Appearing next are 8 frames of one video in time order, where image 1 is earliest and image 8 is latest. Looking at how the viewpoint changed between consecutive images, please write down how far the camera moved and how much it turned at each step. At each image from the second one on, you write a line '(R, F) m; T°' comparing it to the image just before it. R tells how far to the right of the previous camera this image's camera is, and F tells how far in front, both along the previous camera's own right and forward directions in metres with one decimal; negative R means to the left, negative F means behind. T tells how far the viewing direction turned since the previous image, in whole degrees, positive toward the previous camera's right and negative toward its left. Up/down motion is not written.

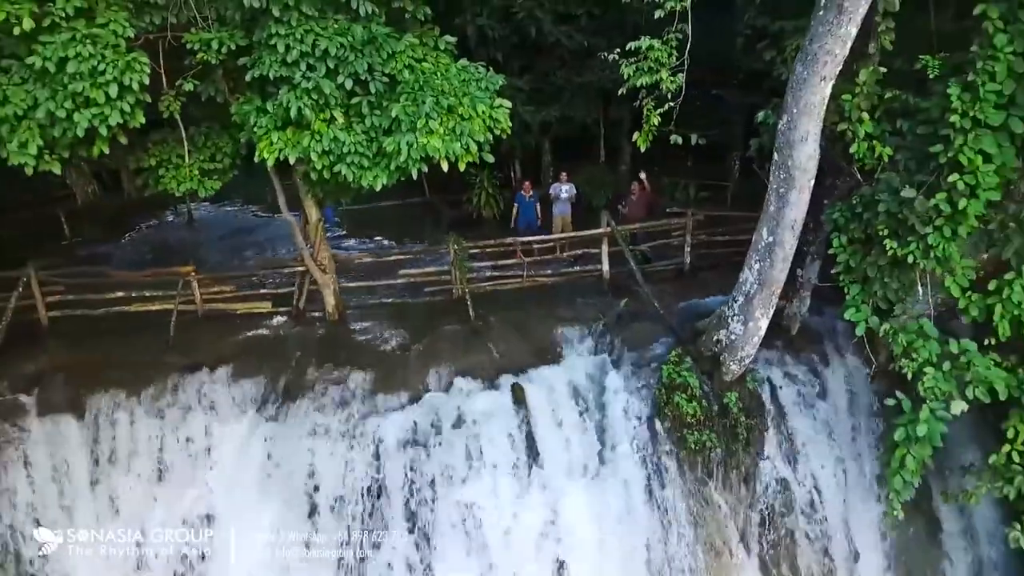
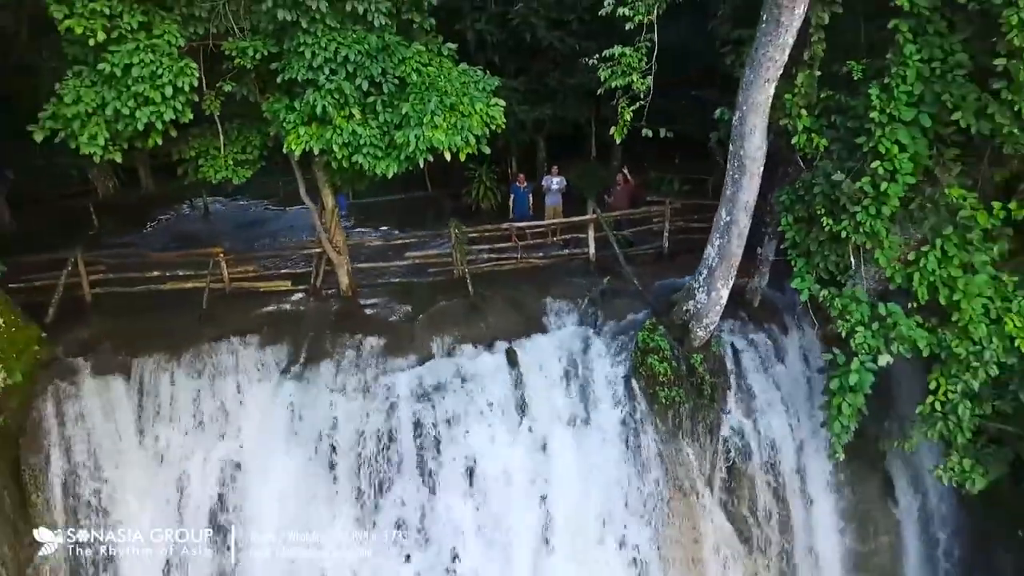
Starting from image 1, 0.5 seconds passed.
(+0.1, -0.7) m; 0°
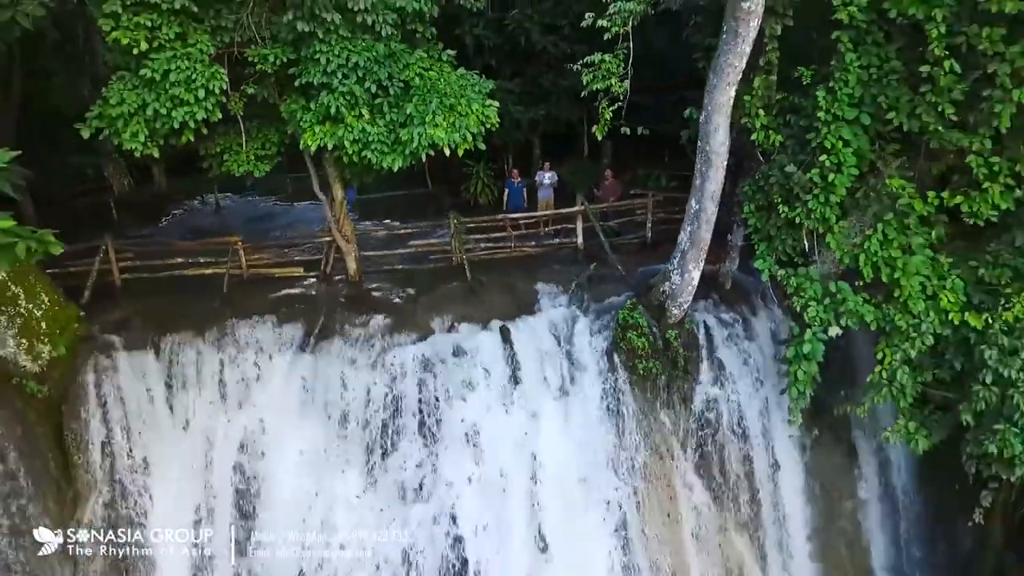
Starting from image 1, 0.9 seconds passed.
(+0.1, -0.6) m; 0°
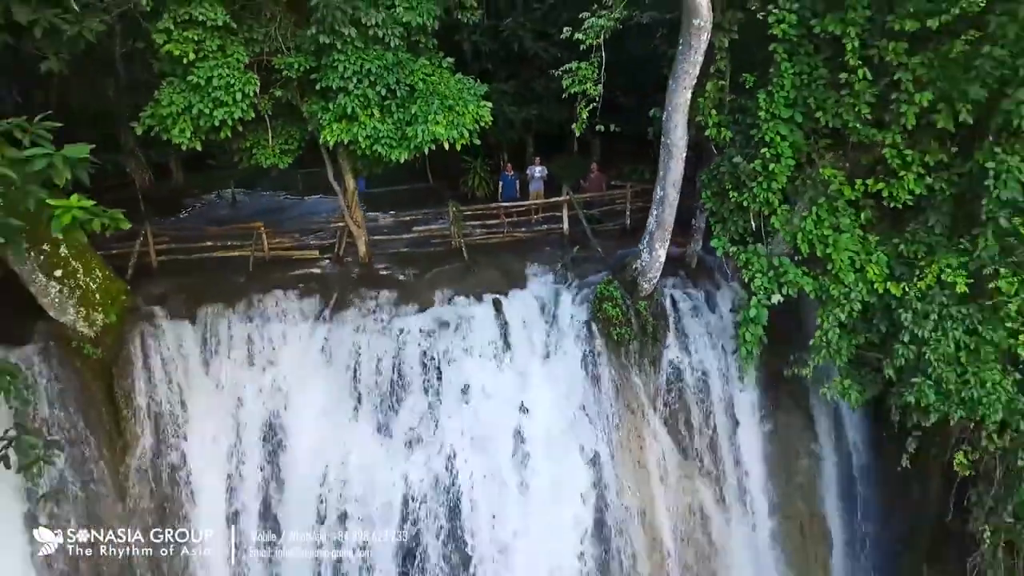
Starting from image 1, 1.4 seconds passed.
(+0.1, -0.9) m; 0°
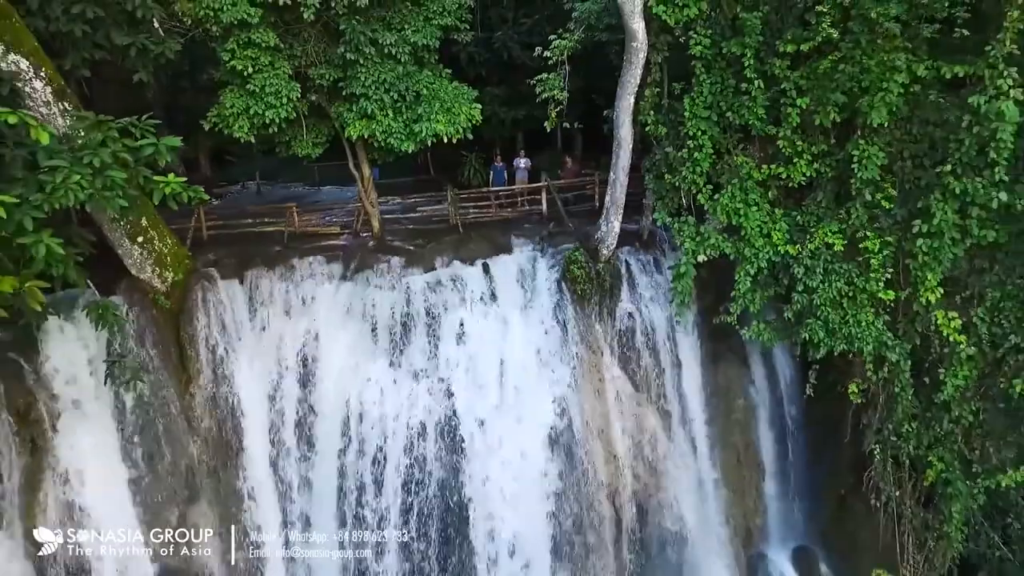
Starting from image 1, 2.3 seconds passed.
(+0.2, -1.7) m; 0°
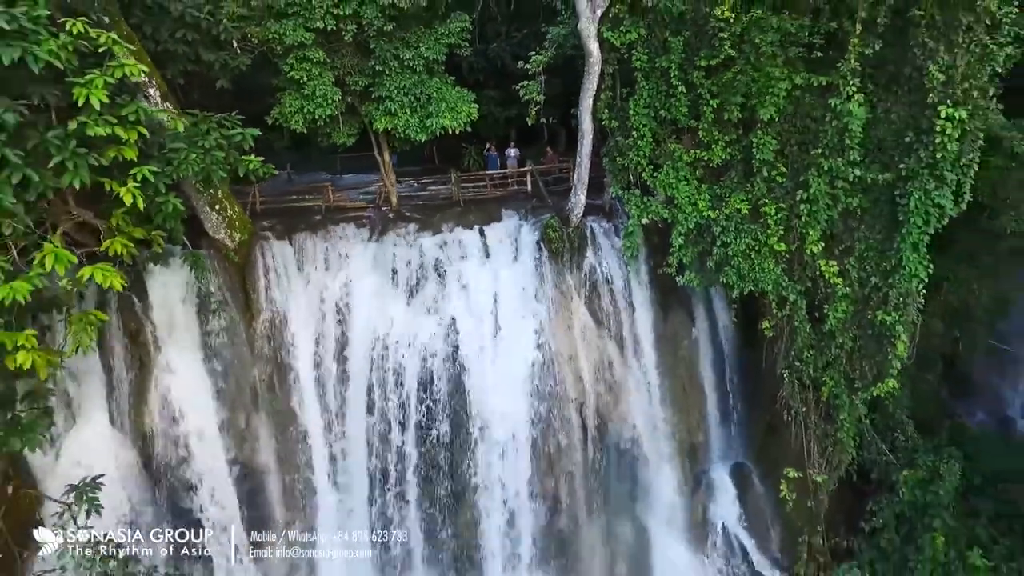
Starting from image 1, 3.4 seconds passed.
(+0.2, -2.4) m; 0°
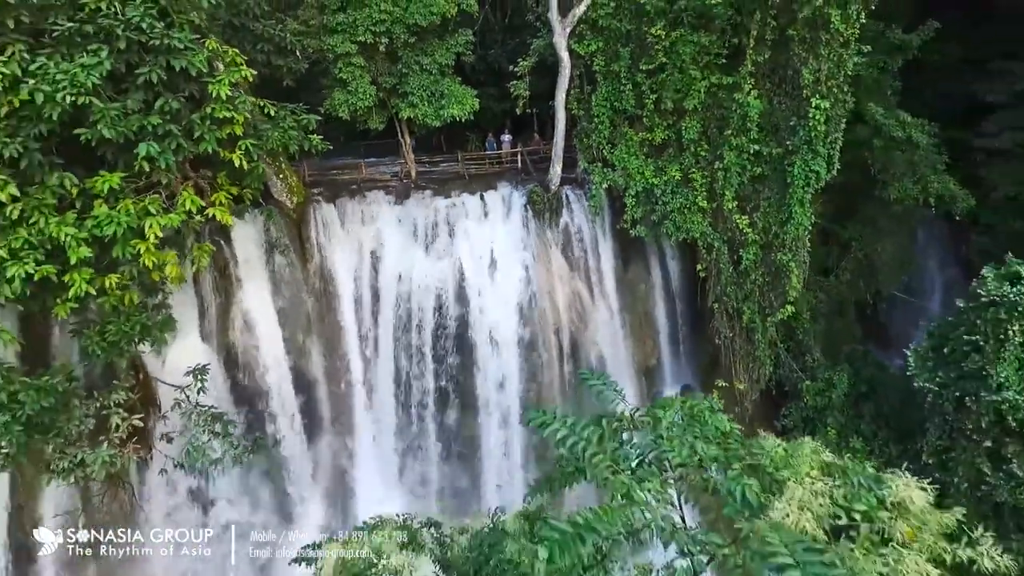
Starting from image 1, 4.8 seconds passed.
(+0.2, -3.2) m; 0°
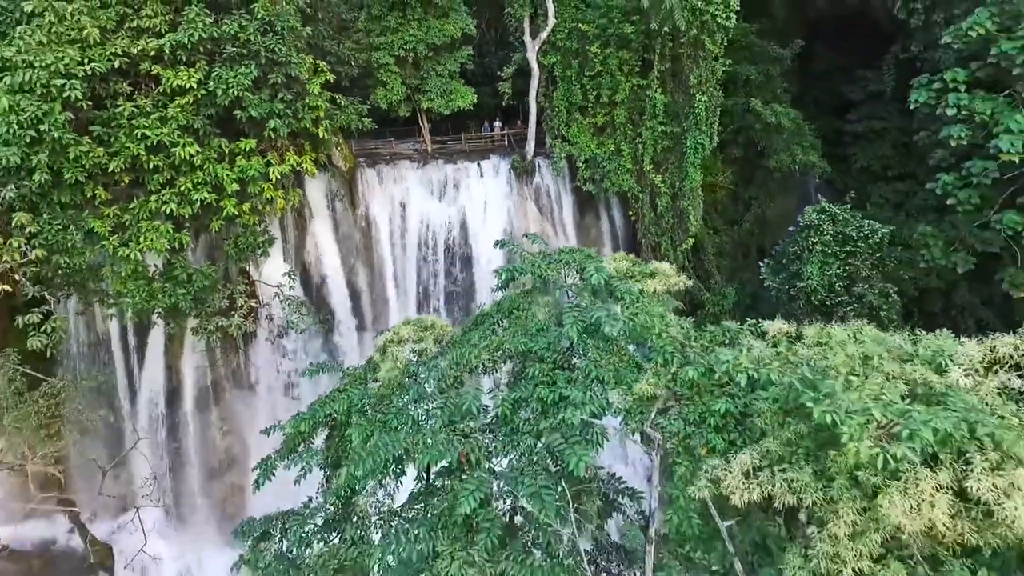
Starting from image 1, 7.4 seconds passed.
(+0.5, -5.8) m; 0°
